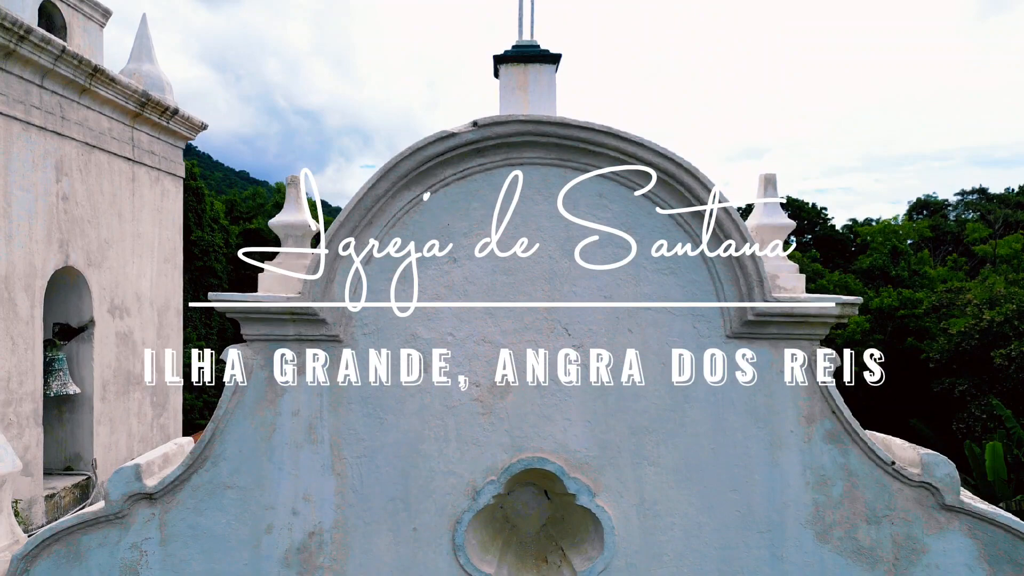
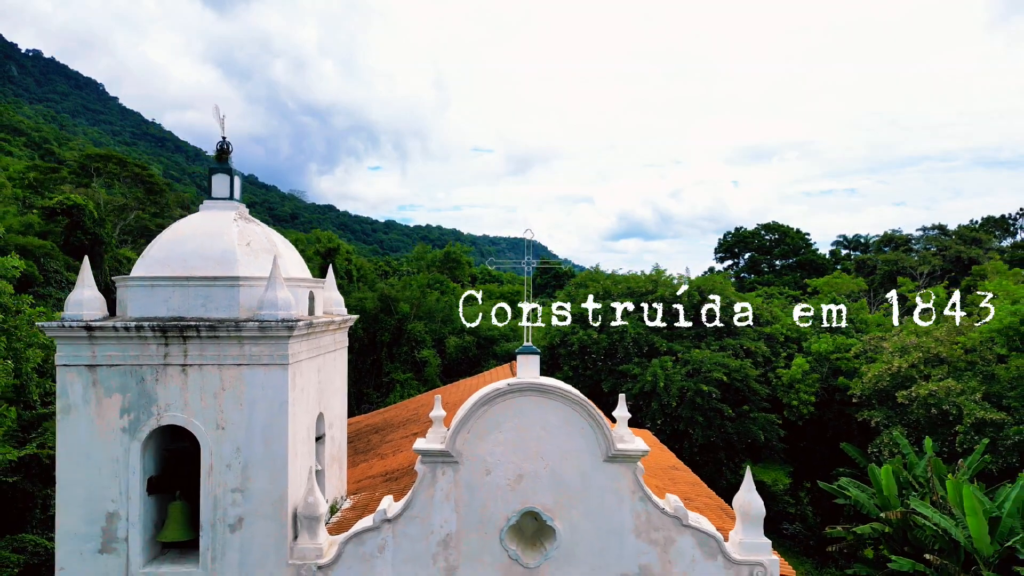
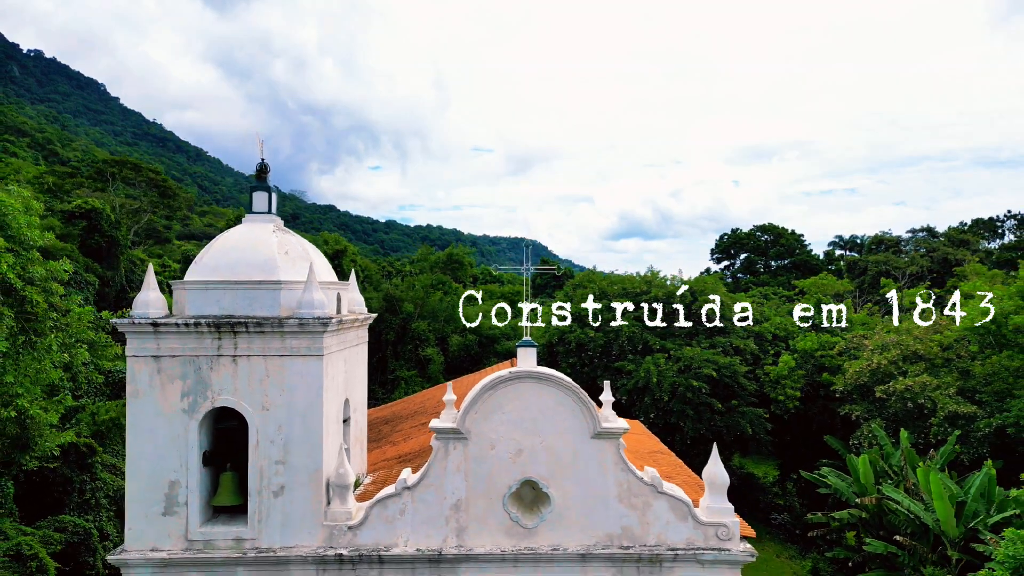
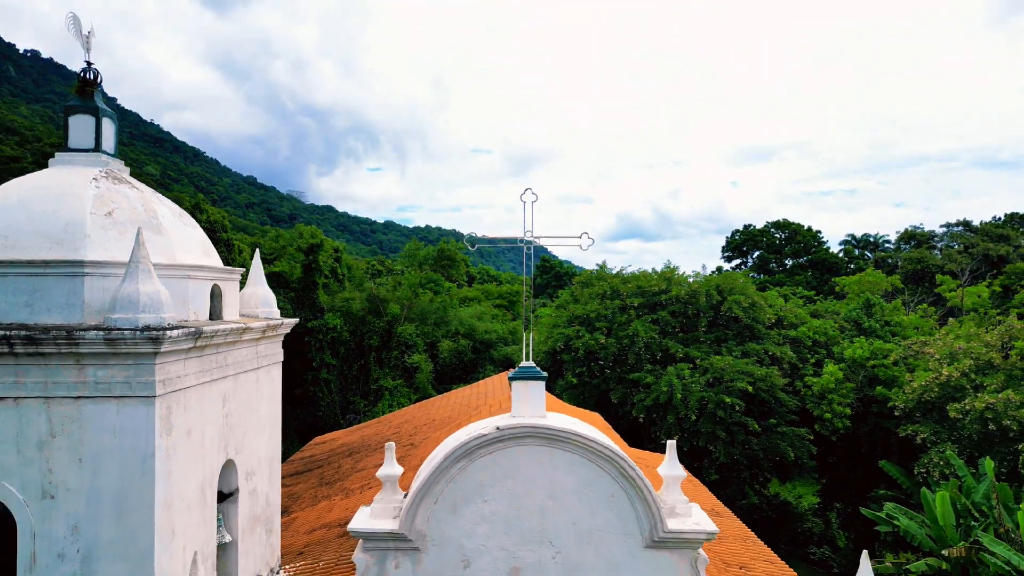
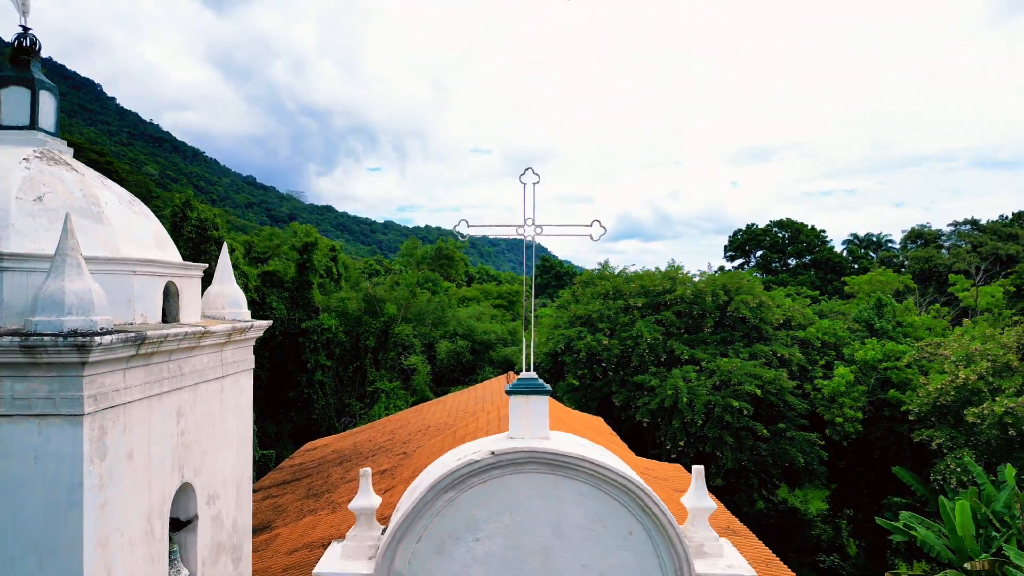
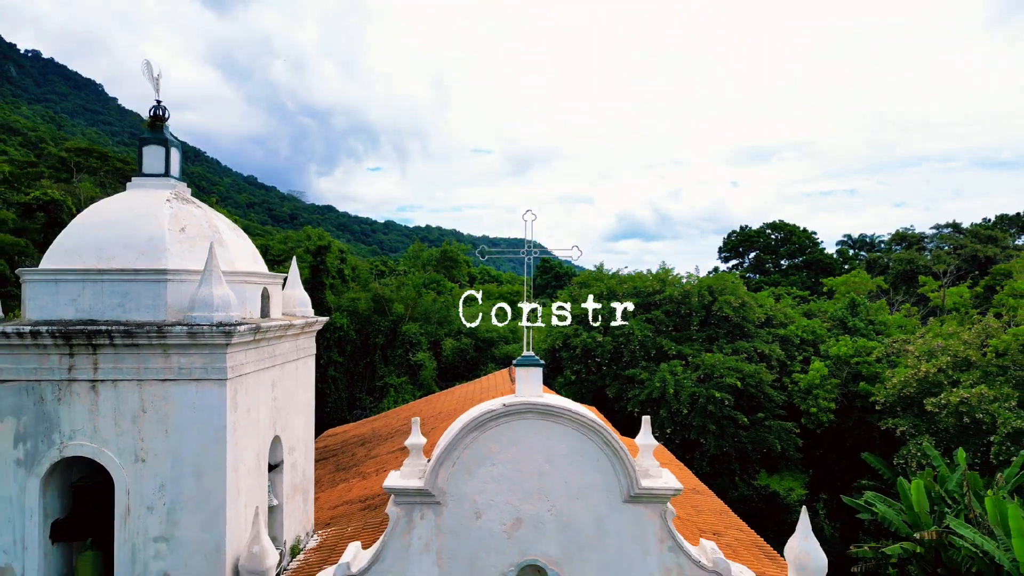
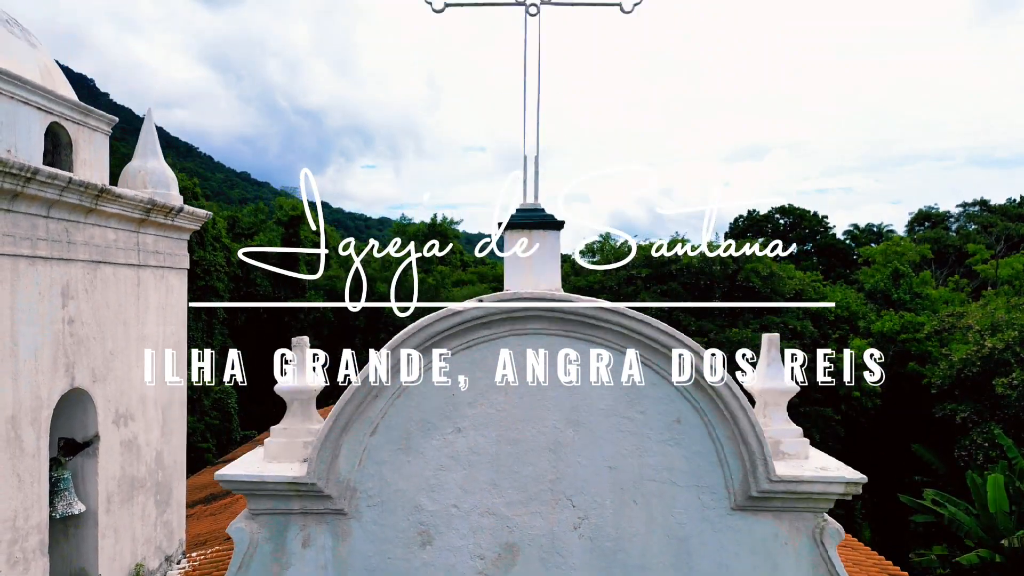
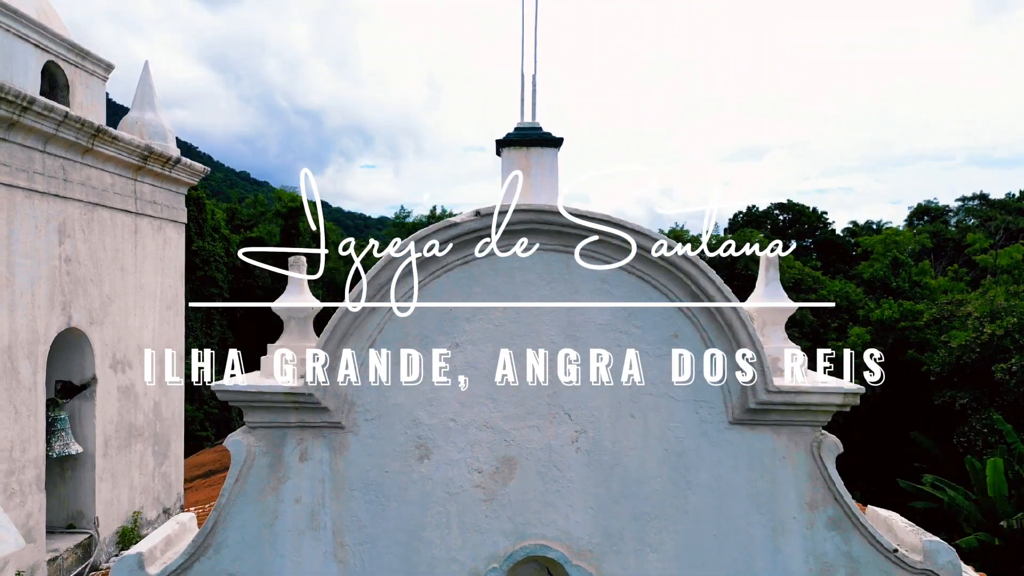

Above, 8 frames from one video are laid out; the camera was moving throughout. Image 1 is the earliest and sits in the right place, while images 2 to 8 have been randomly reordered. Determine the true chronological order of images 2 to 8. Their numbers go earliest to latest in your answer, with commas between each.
8, 7, 5, 4, 6, 2, 3
